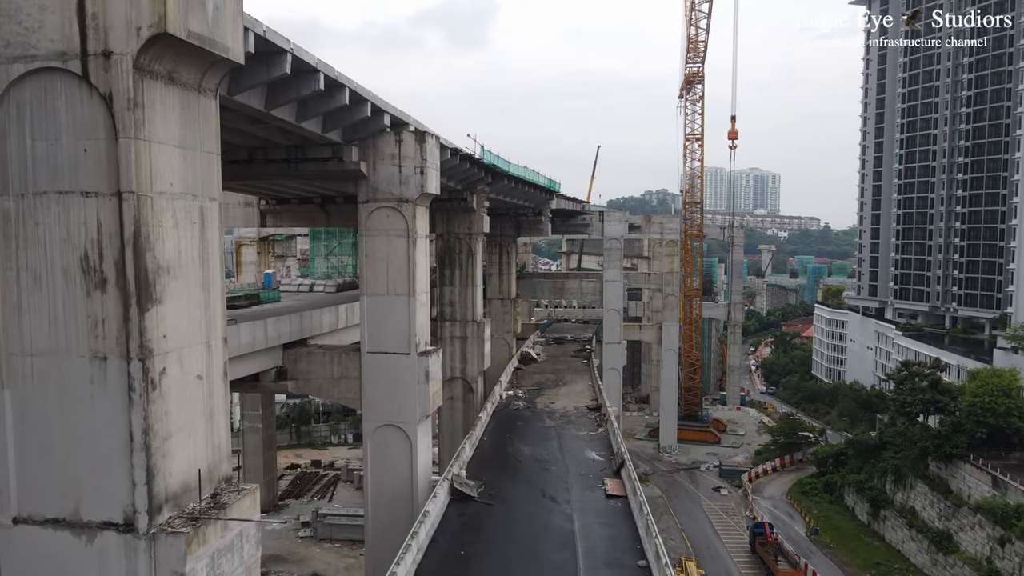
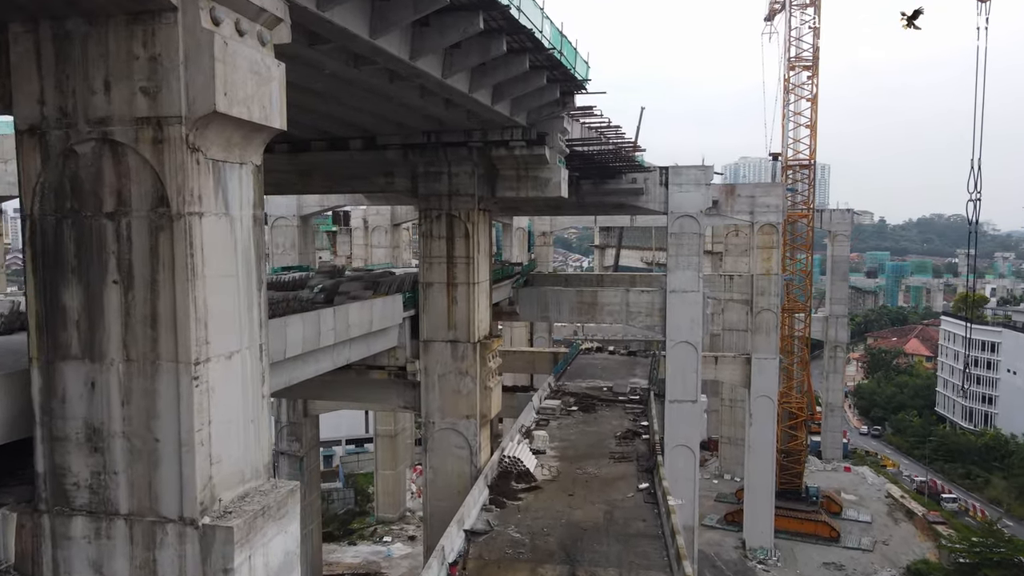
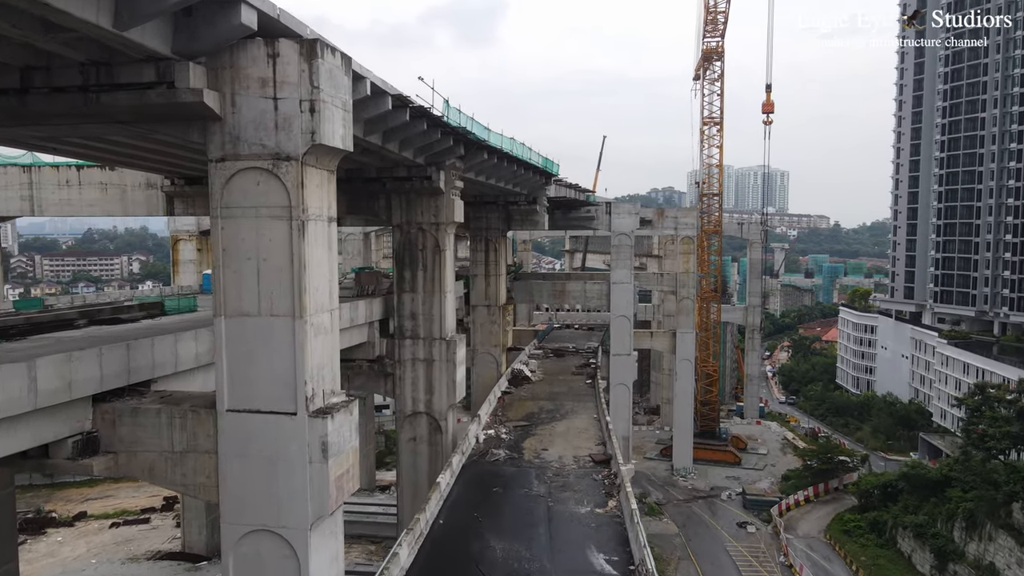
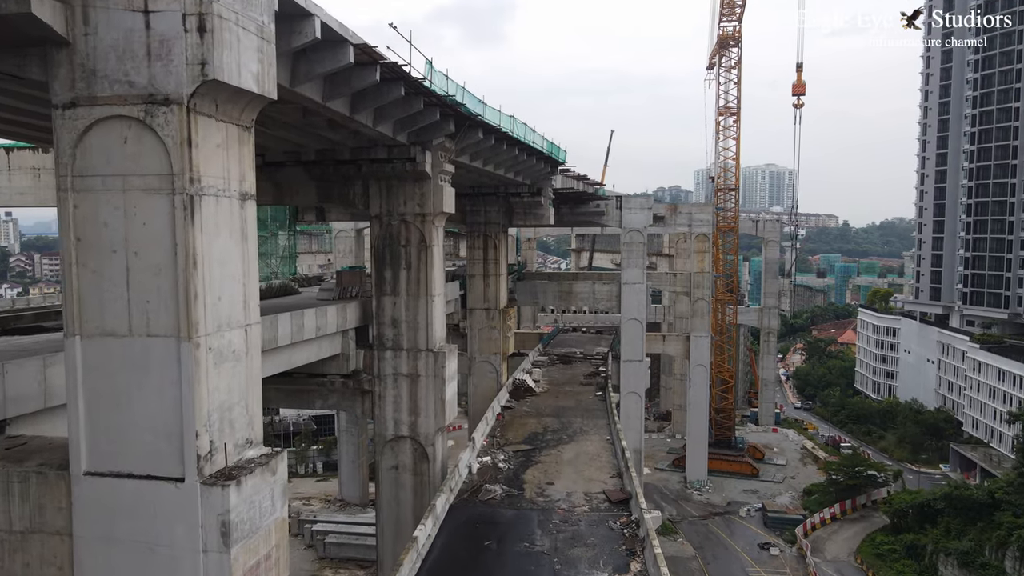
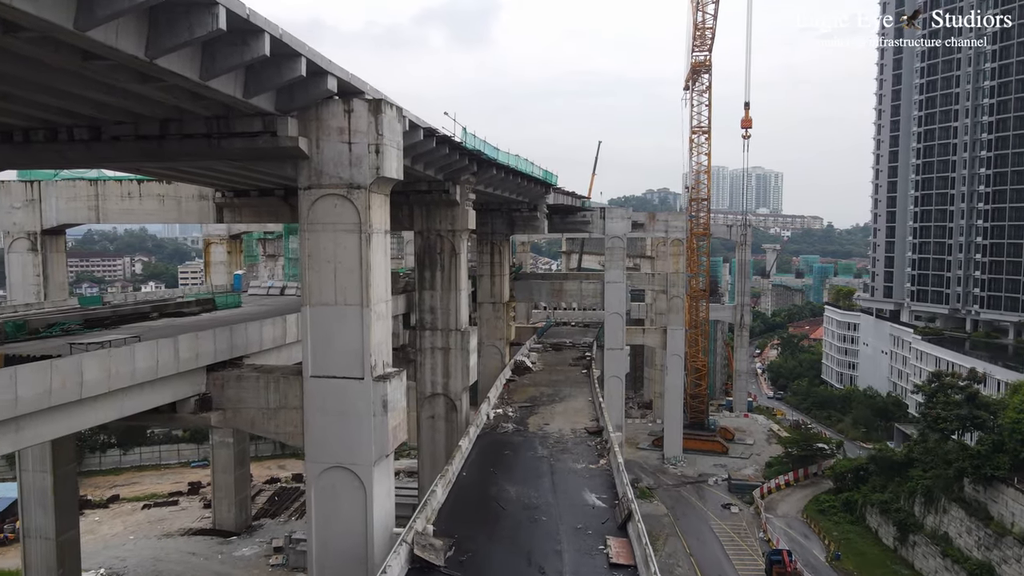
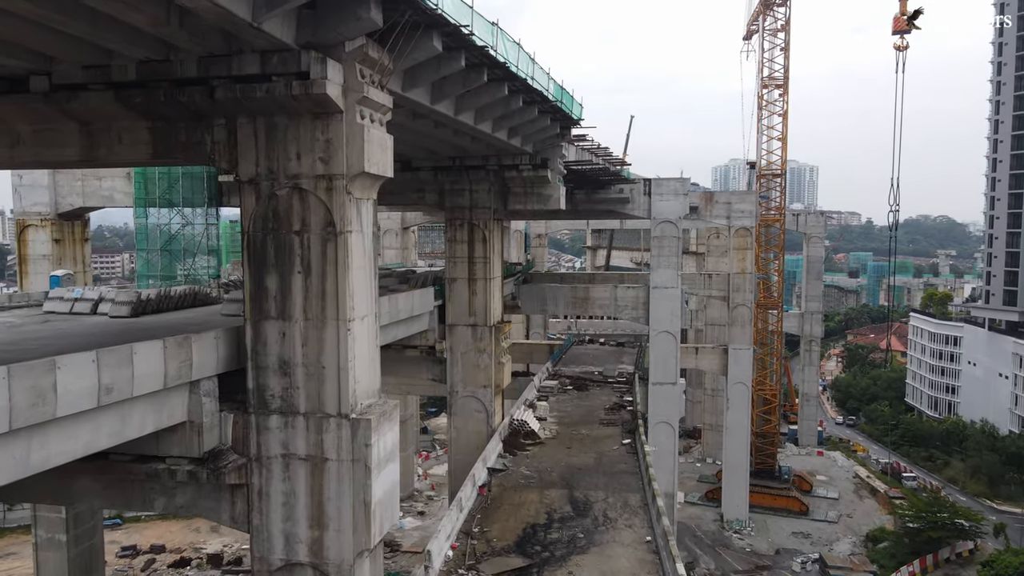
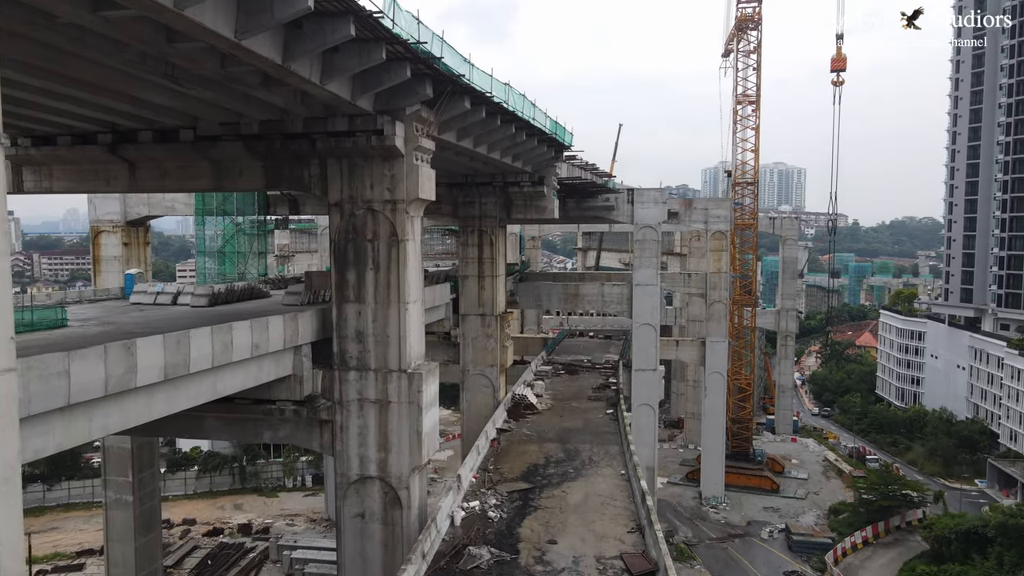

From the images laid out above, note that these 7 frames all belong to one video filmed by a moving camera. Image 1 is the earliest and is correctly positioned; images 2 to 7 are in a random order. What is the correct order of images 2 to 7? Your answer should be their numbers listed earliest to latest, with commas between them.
5, 3, 4, 7, 6, 2
